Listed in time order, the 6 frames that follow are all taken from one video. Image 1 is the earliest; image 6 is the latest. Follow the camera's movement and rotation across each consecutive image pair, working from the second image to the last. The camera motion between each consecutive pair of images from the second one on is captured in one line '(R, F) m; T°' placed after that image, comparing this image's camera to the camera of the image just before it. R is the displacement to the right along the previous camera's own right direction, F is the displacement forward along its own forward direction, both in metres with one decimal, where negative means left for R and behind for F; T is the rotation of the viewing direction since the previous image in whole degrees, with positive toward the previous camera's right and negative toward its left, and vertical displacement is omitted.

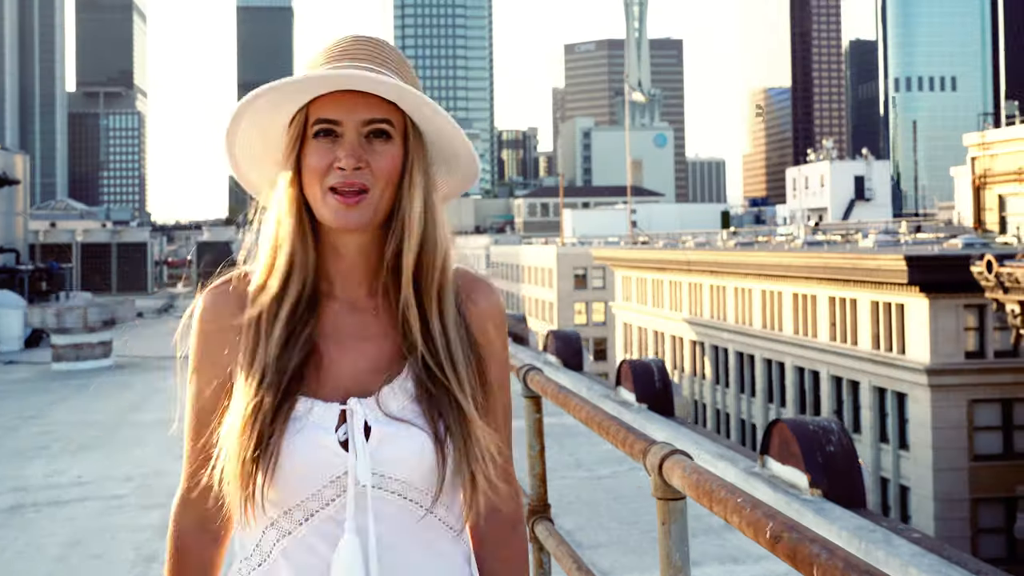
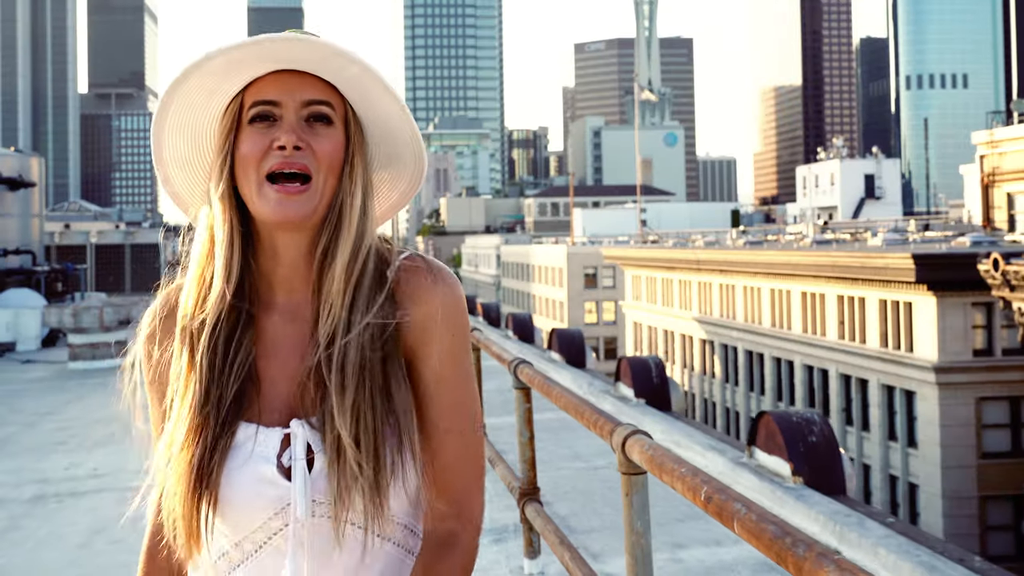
(+0.1, -0.3) m; 0°
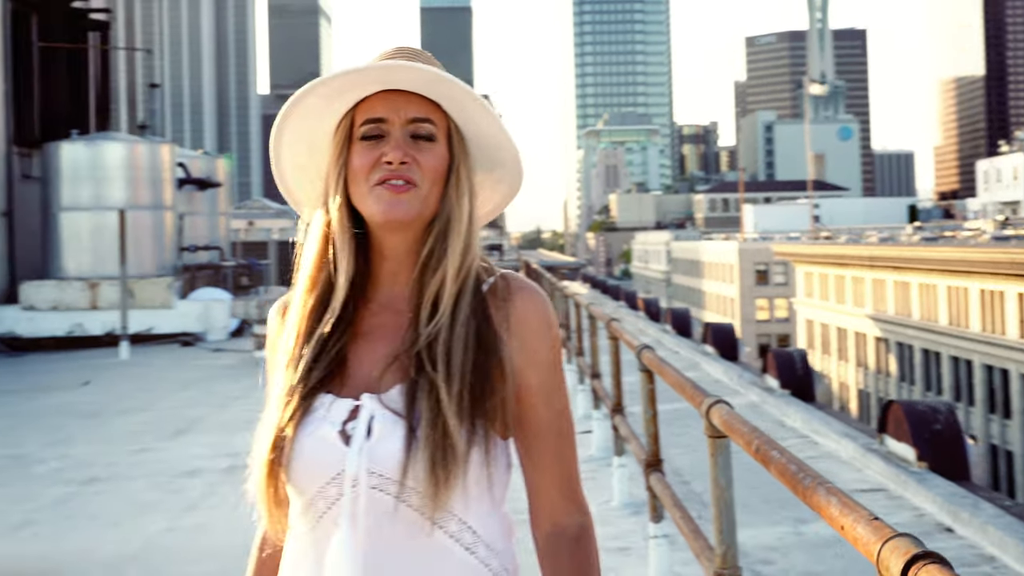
(+0.2, -0.6) m; -7°
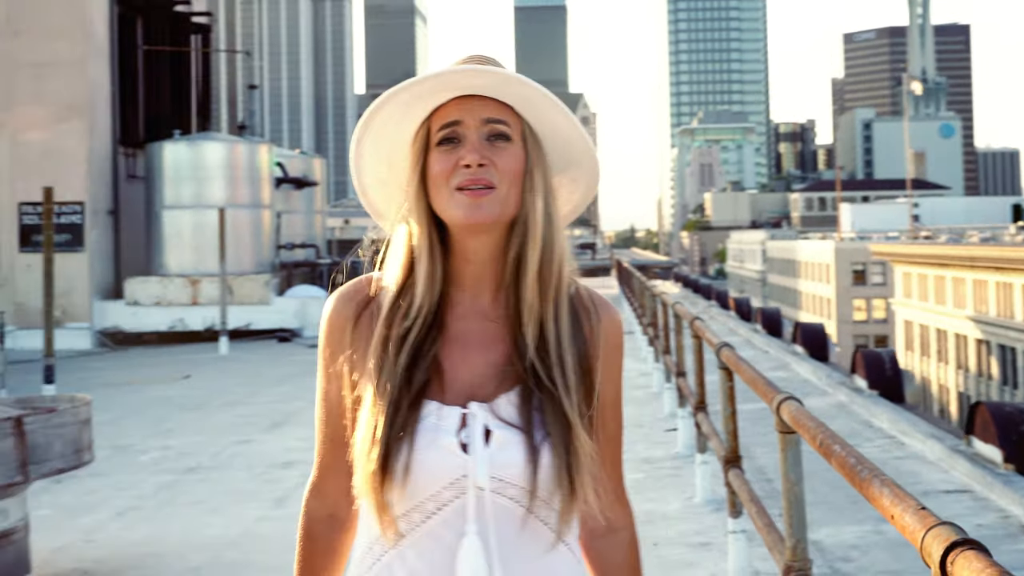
(0.0, -0.1) m; -4°
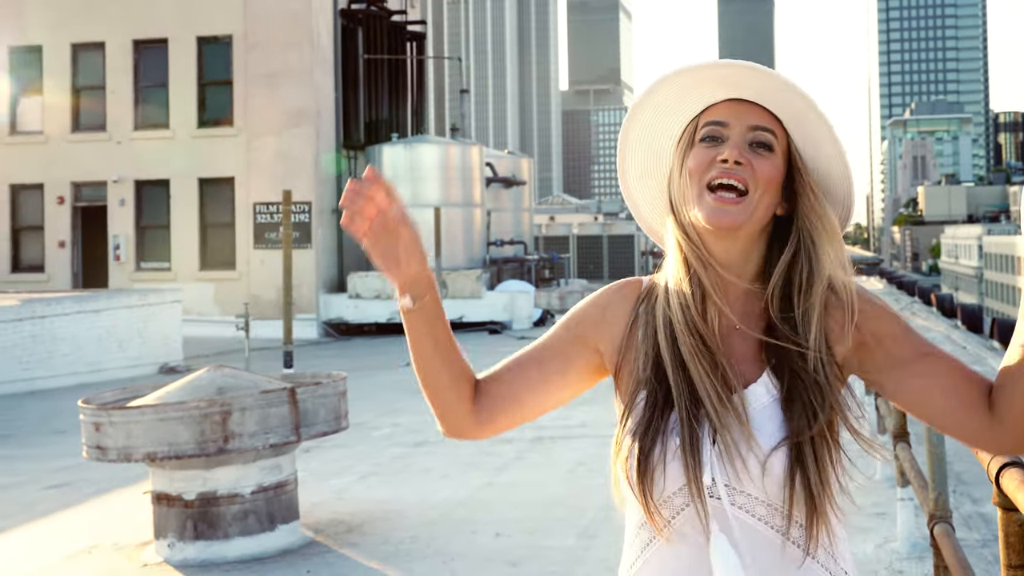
(0.0, -0.9) m; -9°
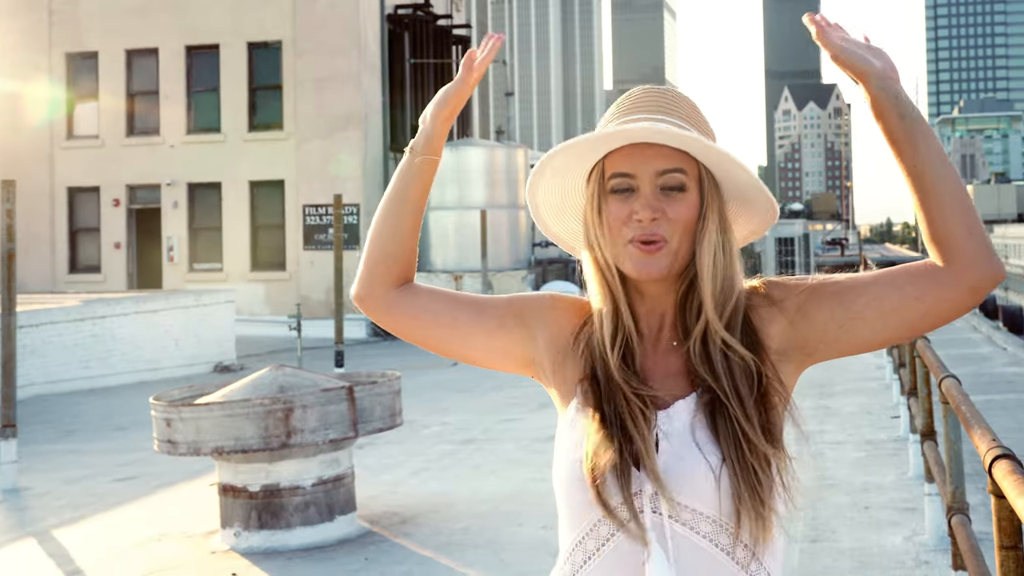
(0.0, -0.4) m; -2°
